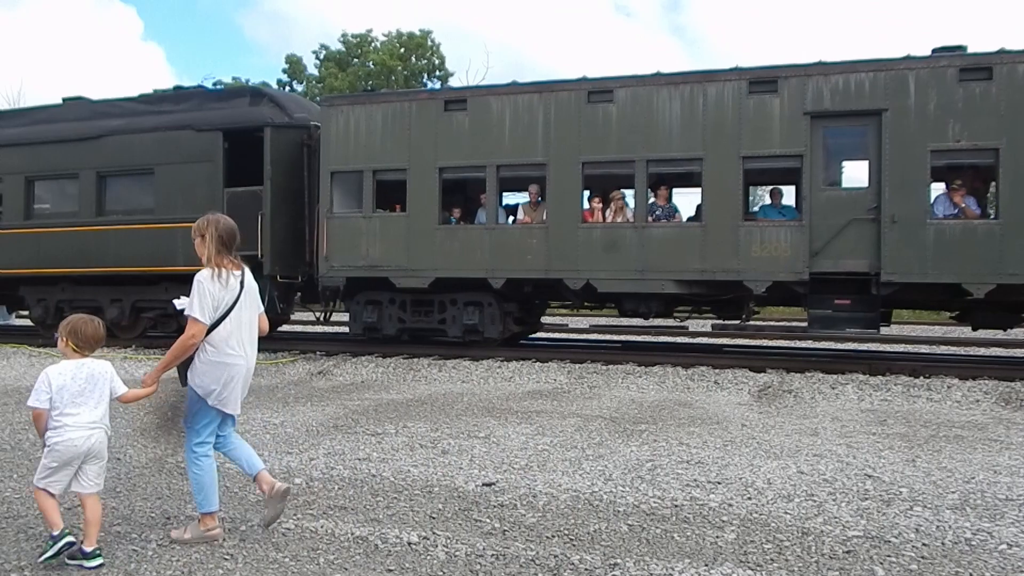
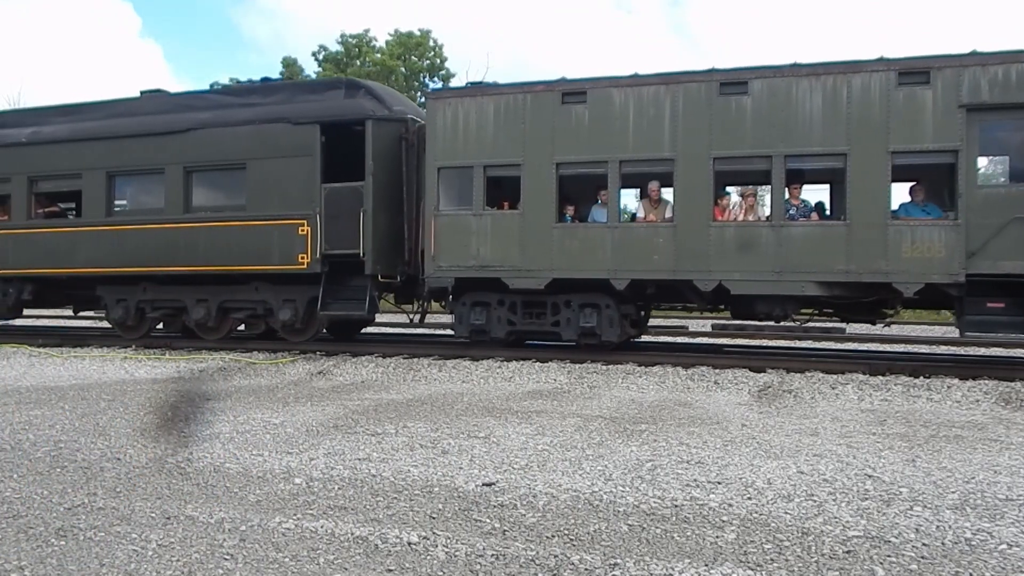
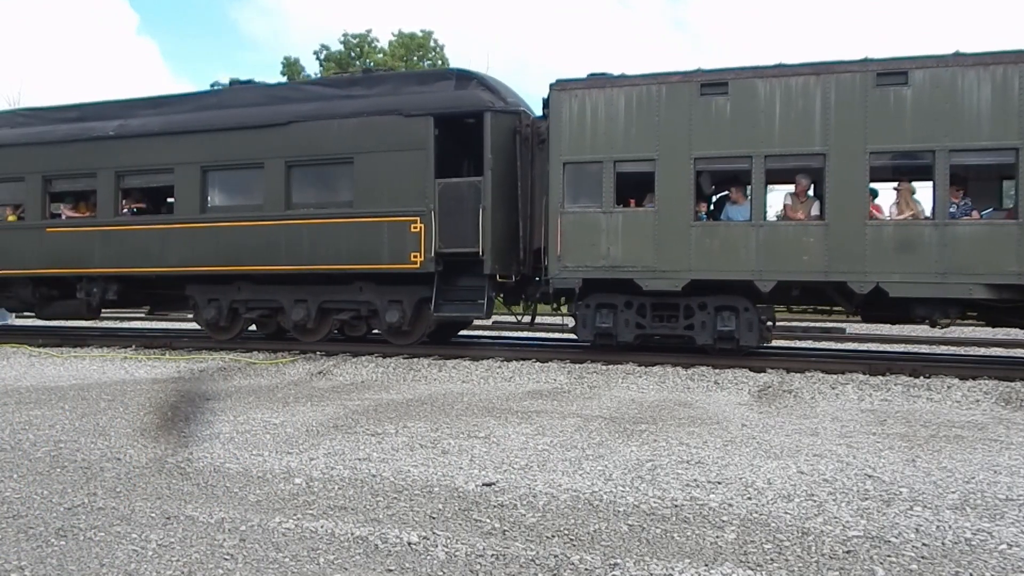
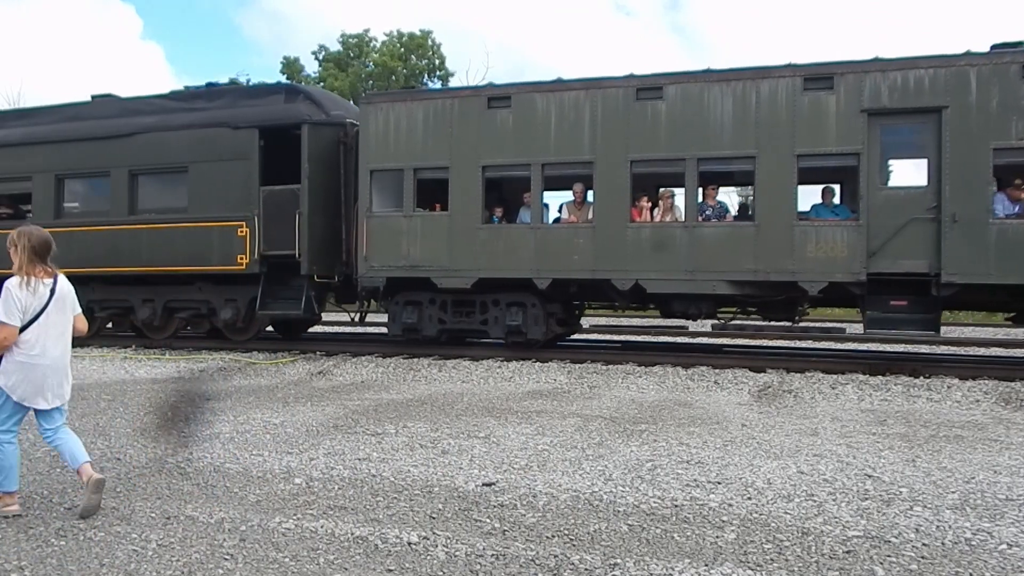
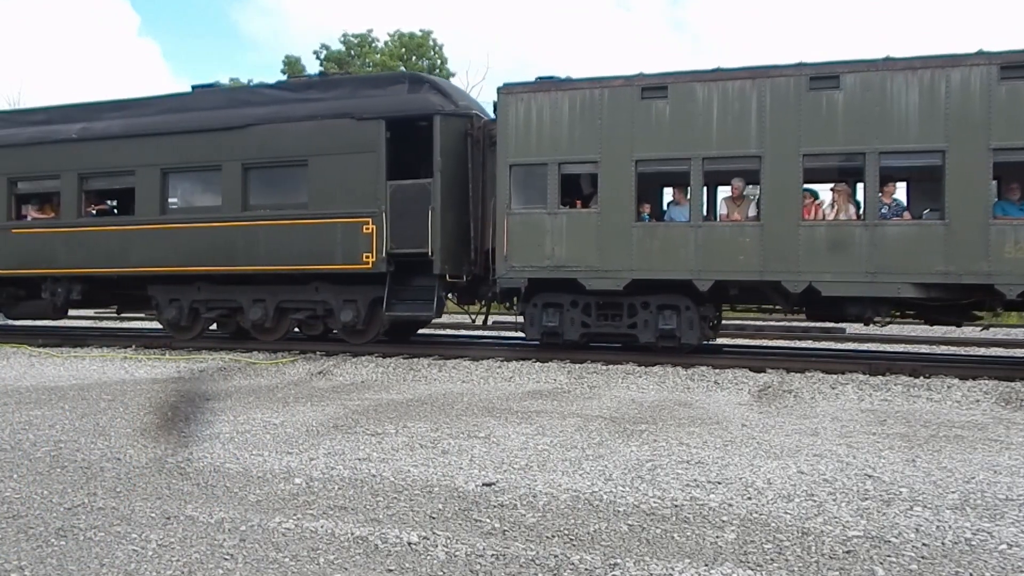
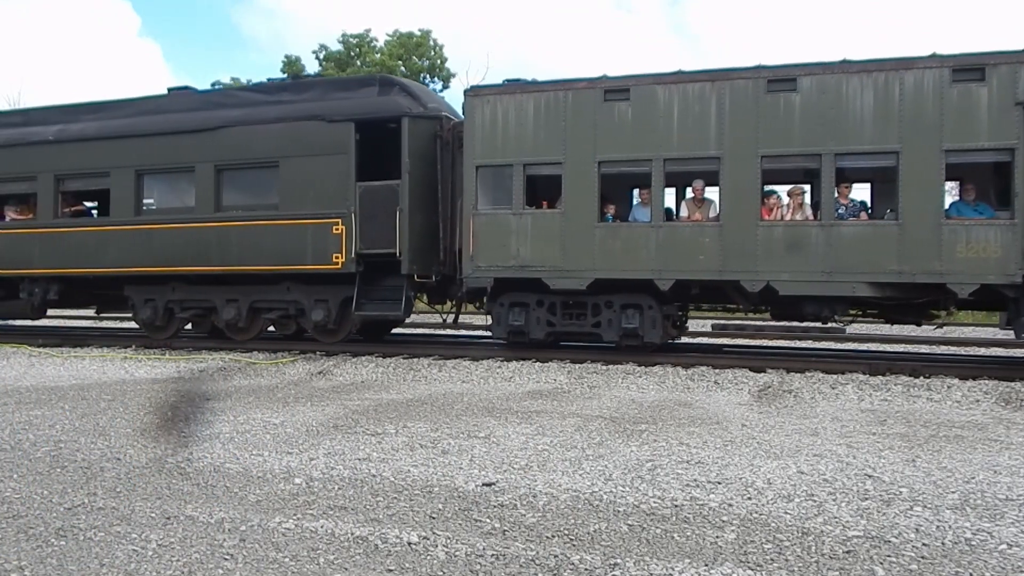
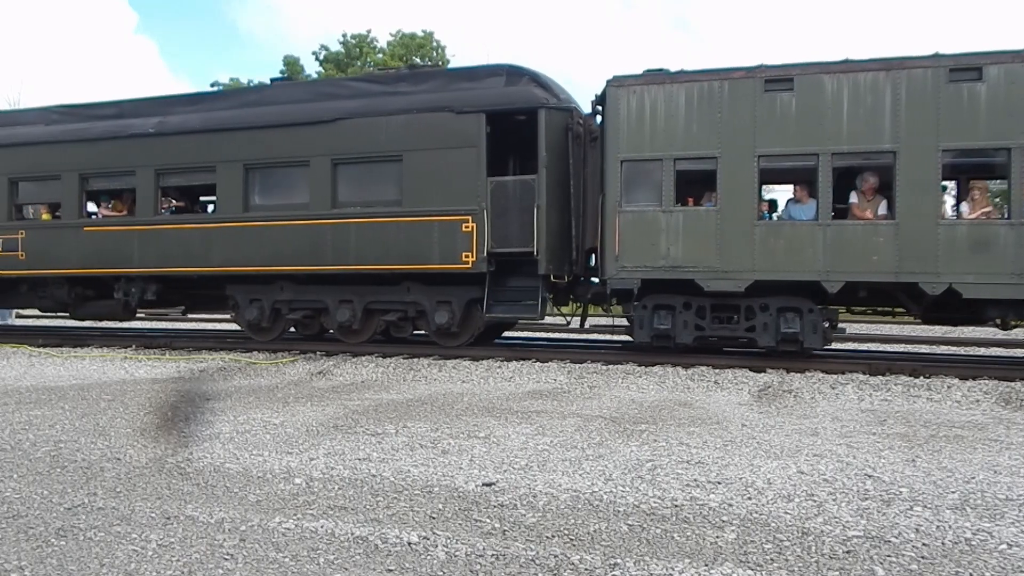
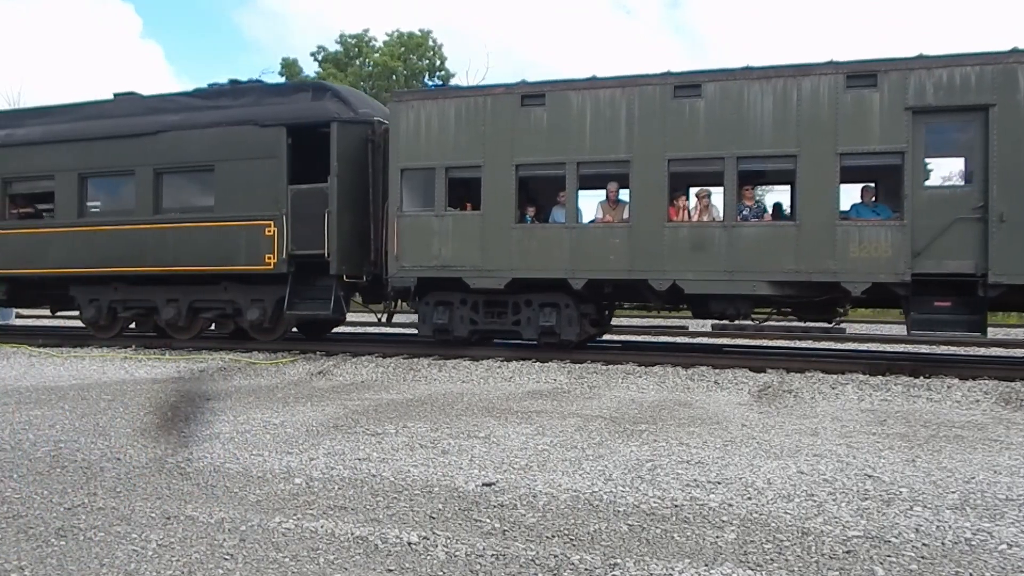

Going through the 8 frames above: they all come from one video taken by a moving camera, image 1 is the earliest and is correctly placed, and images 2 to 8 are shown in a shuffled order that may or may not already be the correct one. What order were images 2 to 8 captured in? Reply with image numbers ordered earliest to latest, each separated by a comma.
4, 8, 2, 6, 5, 3, 7
